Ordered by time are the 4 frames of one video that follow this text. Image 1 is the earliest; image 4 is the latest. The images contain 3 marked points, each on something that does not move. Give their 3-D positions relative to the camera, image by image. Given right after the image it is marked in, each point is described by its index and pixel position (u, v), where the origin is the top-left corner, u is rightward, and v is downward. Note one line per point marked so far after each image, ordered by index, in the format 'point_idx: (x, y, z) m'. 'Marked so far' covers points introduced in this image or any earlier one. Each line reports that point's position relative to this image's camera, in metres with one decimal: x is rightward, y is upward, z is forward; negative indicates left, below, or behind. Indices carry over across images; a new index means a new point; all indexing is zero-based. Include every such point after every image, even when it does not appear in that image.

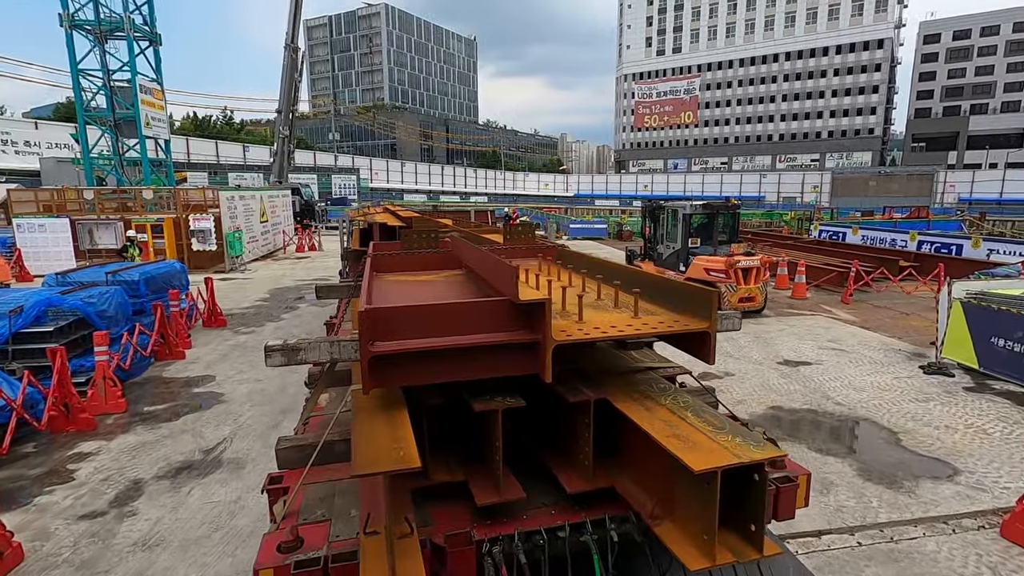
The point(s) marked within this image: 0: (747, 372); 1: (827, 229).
0: (+3.6, -1.3, +8.1) m
1: (+11.3, +2.1, +19.2) m
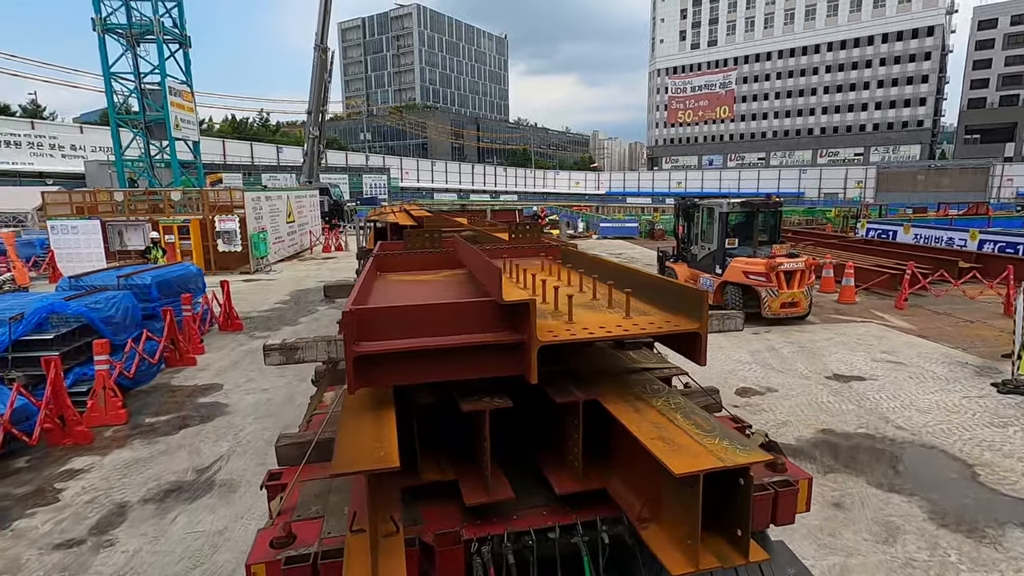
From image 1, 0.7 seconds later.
0: (+3.9, -1.4, +7.3) m
1: (+12.2, +2.1, +18.0) m
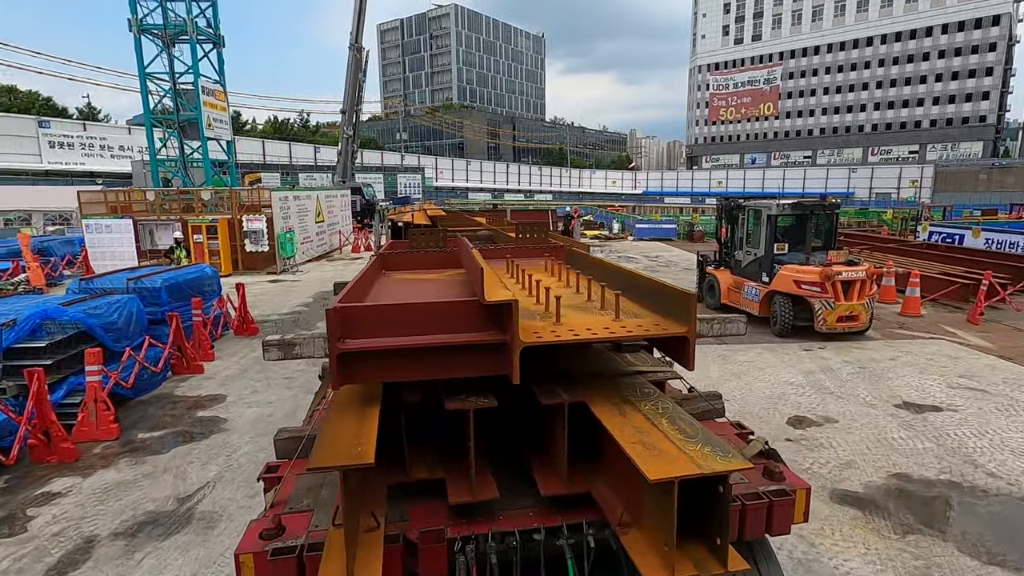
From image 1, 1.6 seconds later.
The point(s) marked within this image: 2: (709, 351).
0: (+4.1, -1.6, +6.4) m
1: (+13.2, +1.8, +16.4) m
2: (+3.3, -1.1, +9.0) m
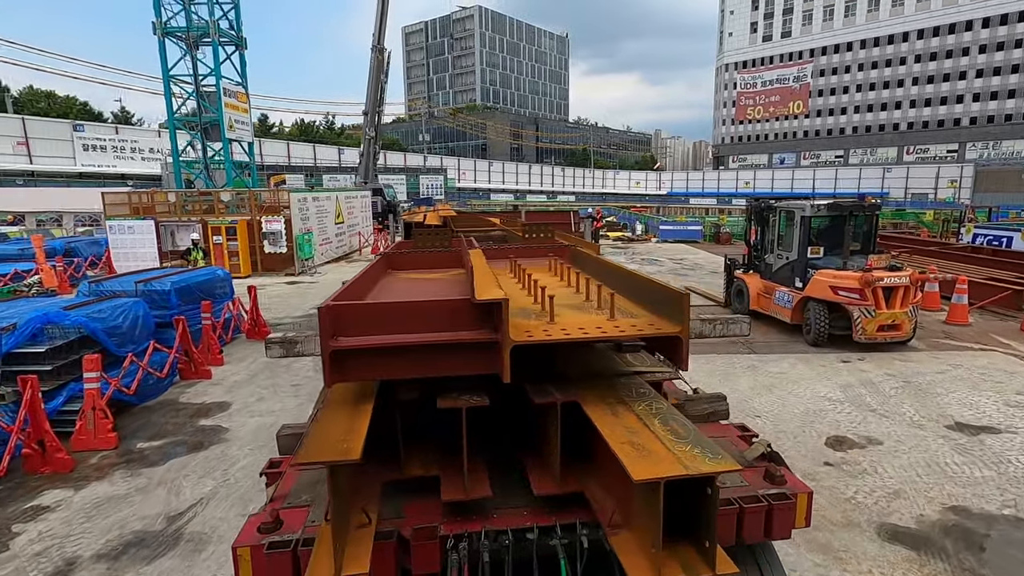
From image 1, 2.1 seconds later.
0: (+4.2, -1.7, +5.8) m
1: (+13.7, +1.6, +15.5) m
2: (+3.6, -1.2, +8.4) m
